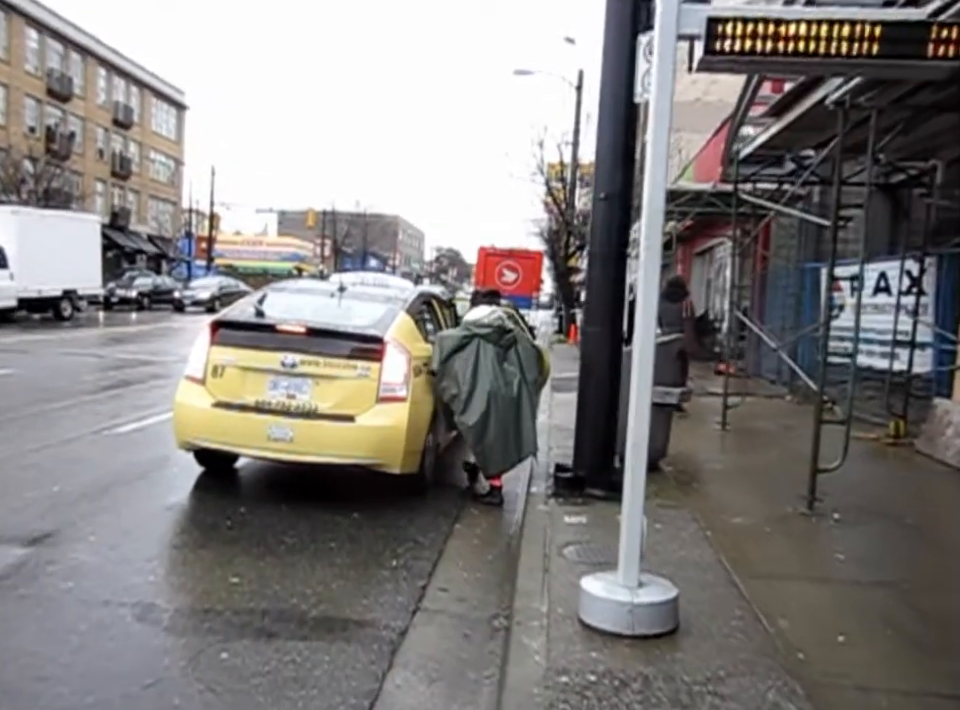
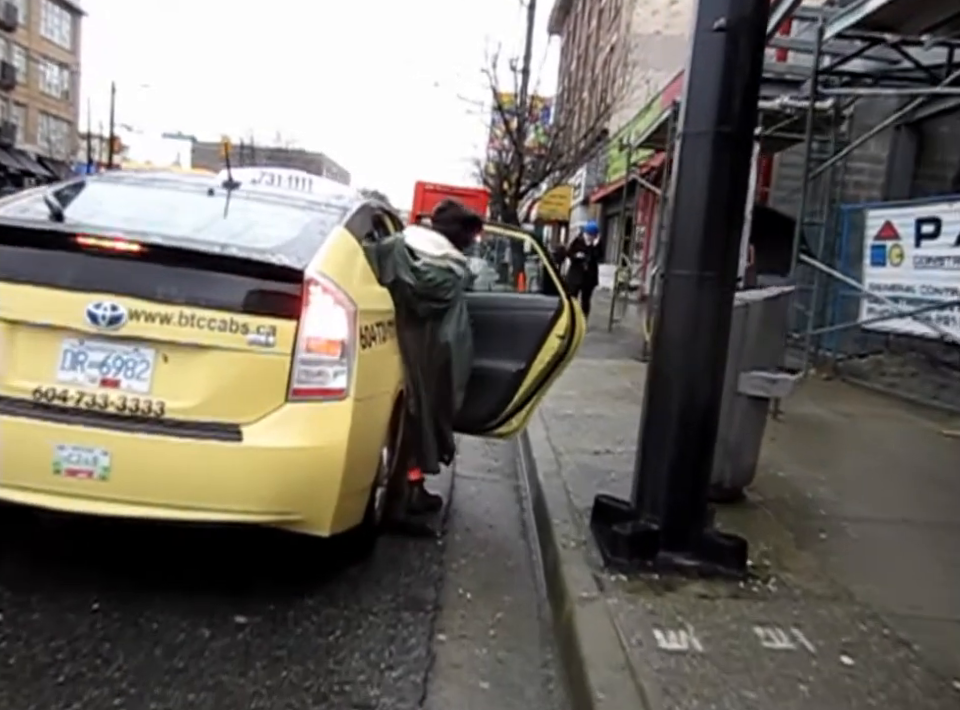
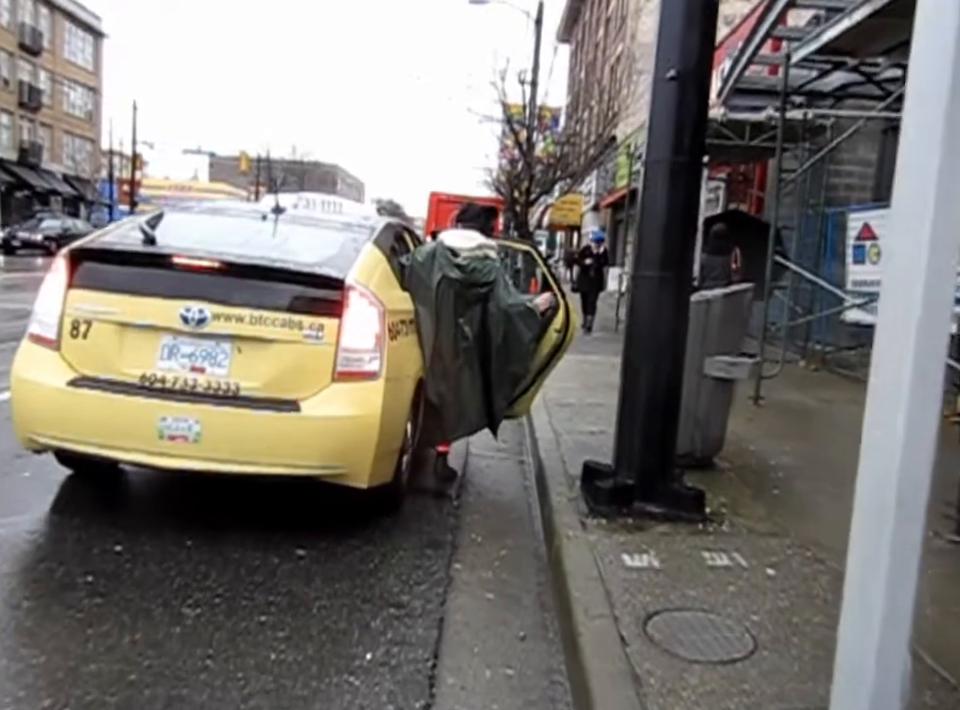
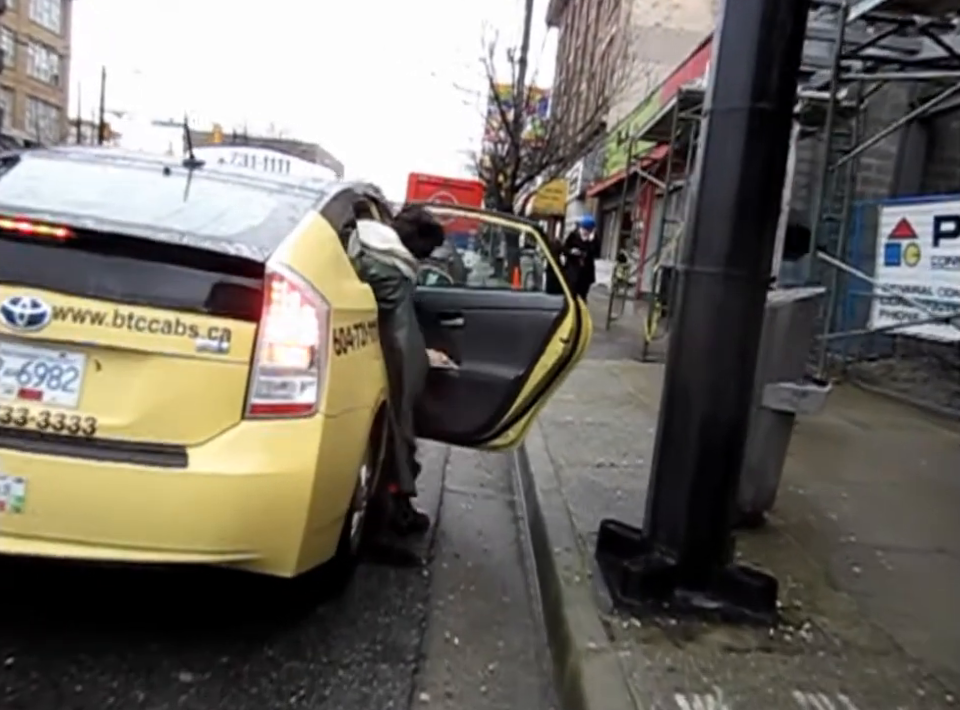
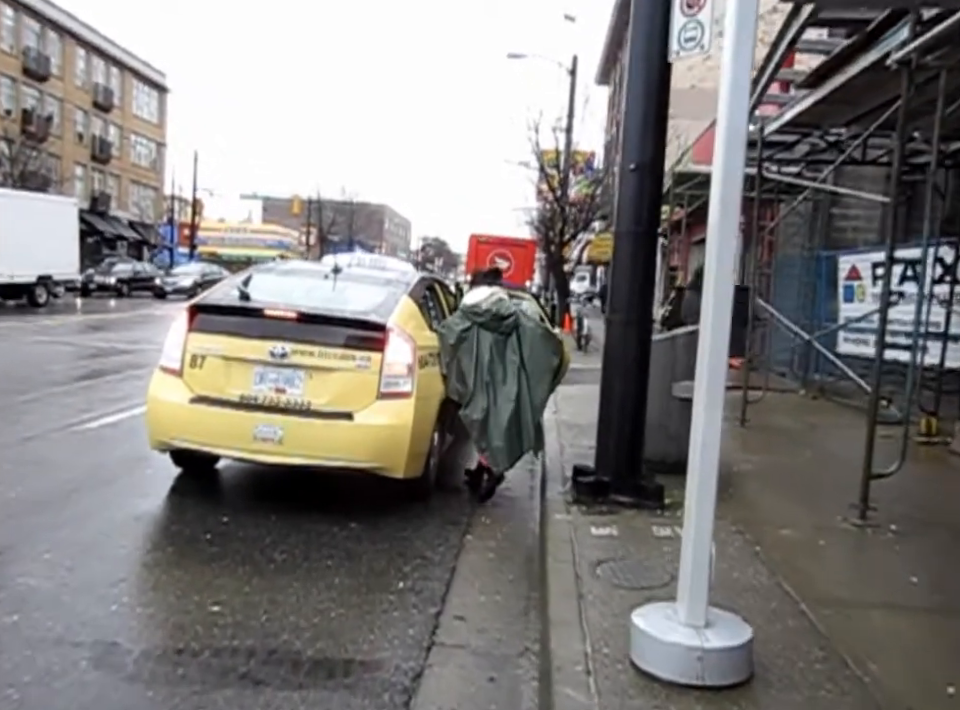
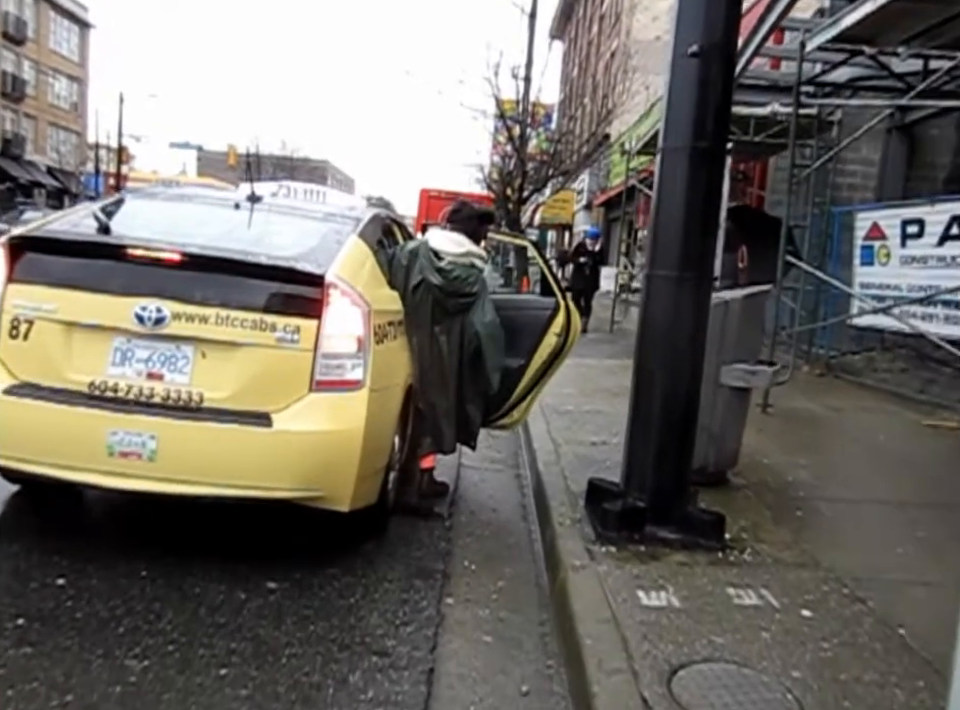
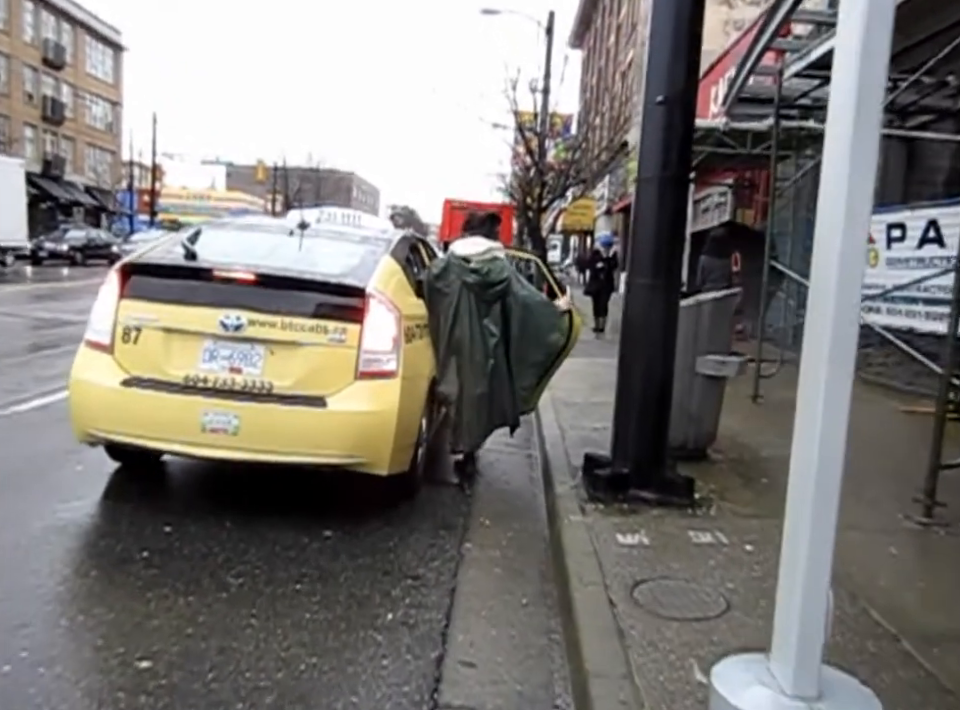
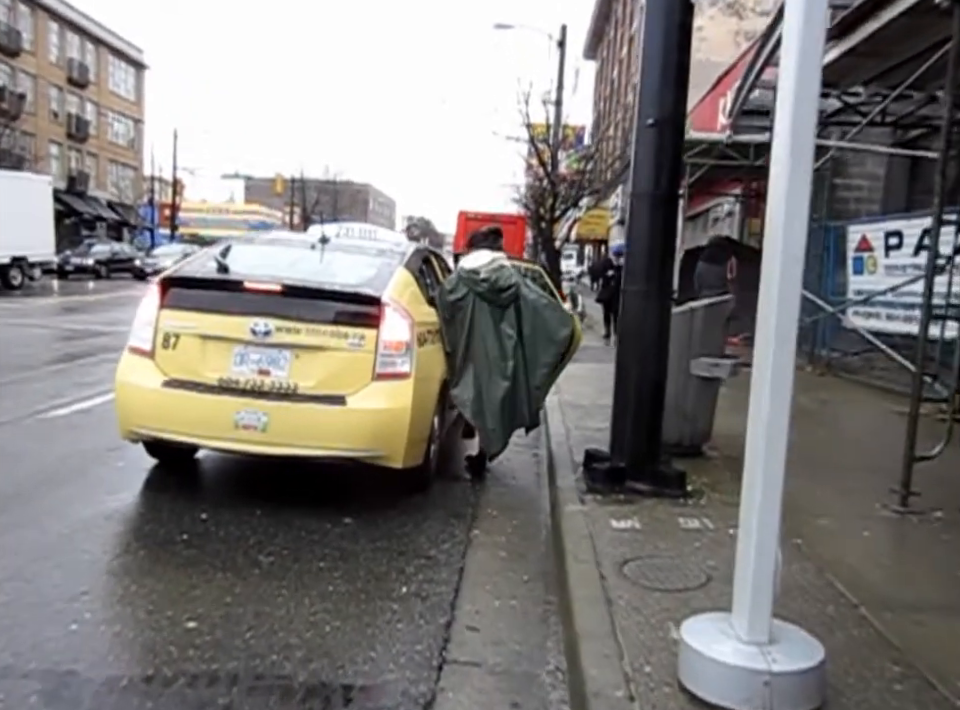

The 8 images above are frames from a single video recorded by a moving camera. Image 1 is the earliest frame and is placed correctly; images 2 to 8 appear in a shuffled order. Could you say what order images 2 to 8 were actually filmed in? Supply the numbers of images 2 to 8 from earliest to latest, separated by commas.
5, 8, 7, 3, 6, 2, 4
